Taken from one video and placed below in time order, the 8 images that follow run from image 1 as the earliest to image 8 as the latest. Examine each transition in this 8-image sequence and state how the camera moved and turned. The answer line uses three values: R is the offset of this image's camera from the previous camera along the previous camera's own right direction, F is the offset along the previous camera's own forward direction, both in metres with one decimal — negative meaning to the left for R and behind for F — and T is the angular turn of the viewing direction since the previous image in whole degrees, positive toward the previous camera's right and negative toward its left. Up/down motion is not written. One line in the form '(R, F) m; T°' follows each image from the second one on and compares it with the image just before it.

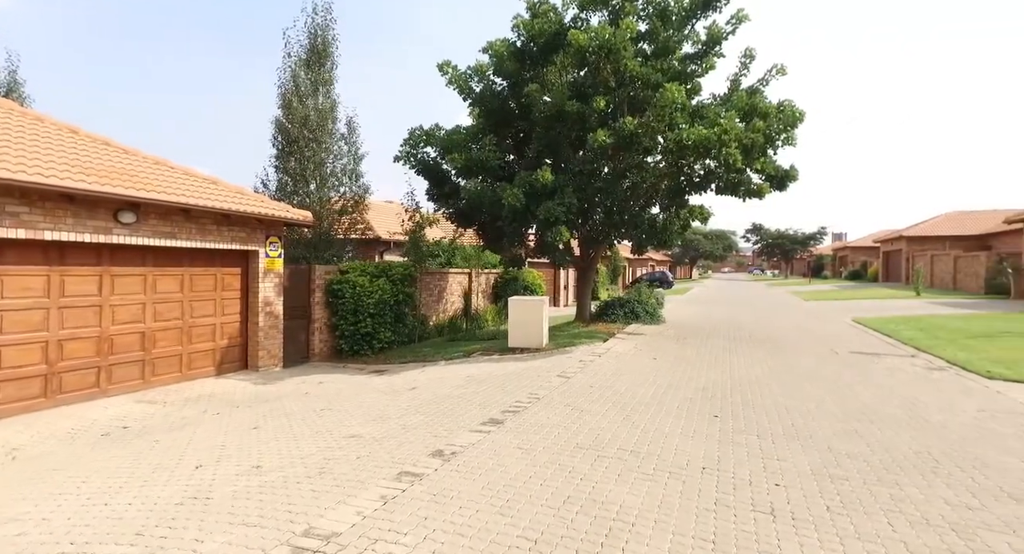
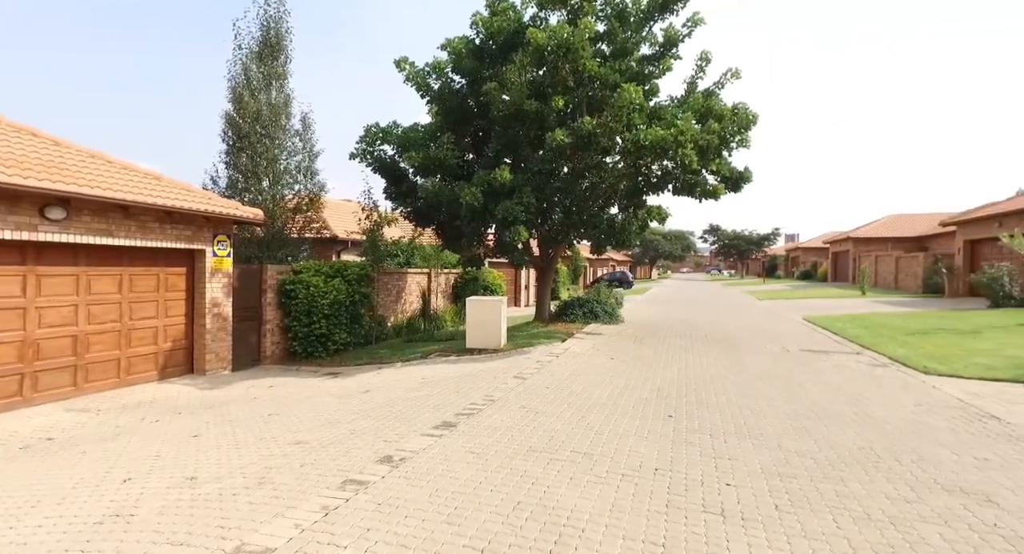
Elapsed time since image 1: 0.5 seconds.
(+0.1, +0.1) m; +4°
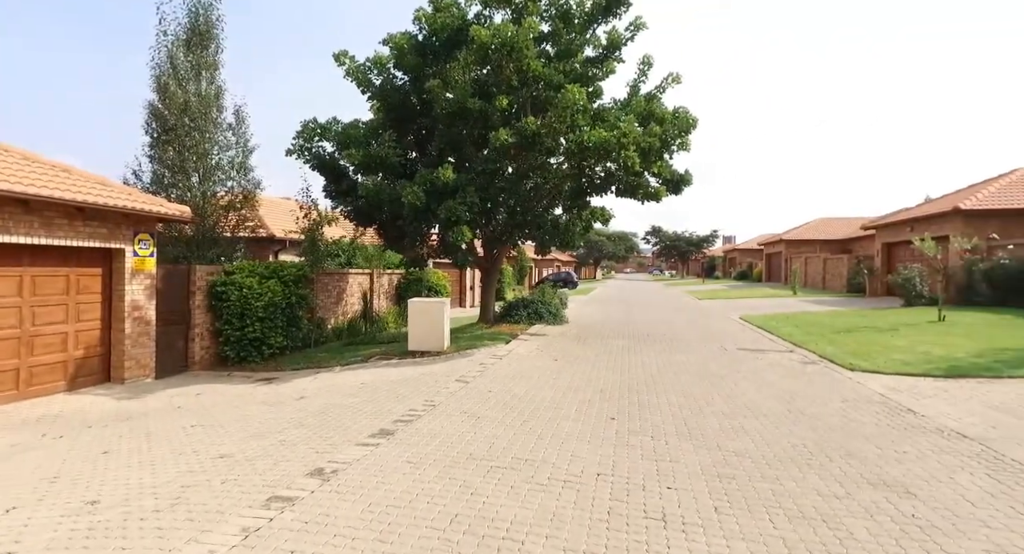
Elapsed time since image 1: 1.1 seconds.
(+0.1, +0.2) m; +6°
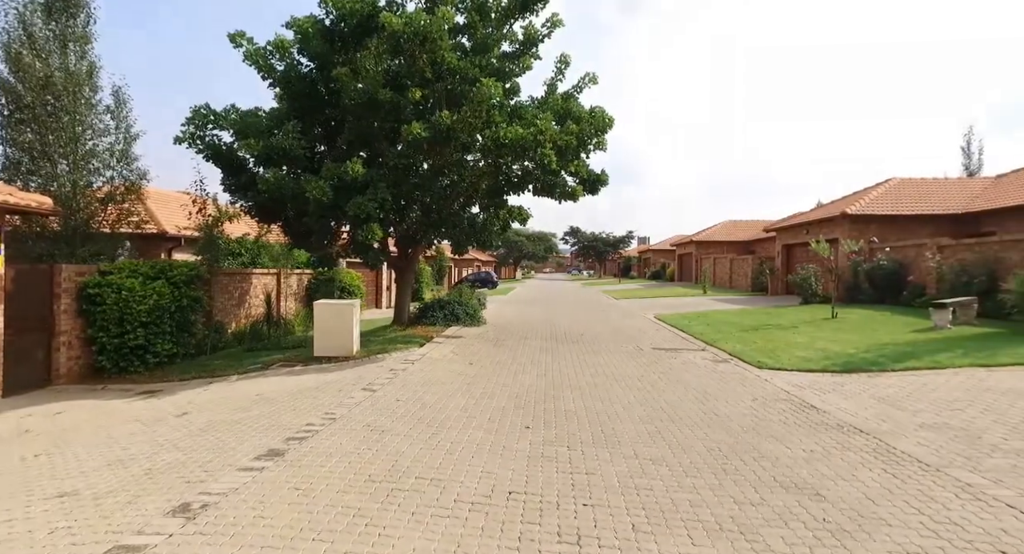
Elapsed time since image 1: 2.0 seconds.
(+0.2, +0.4) m; +8°
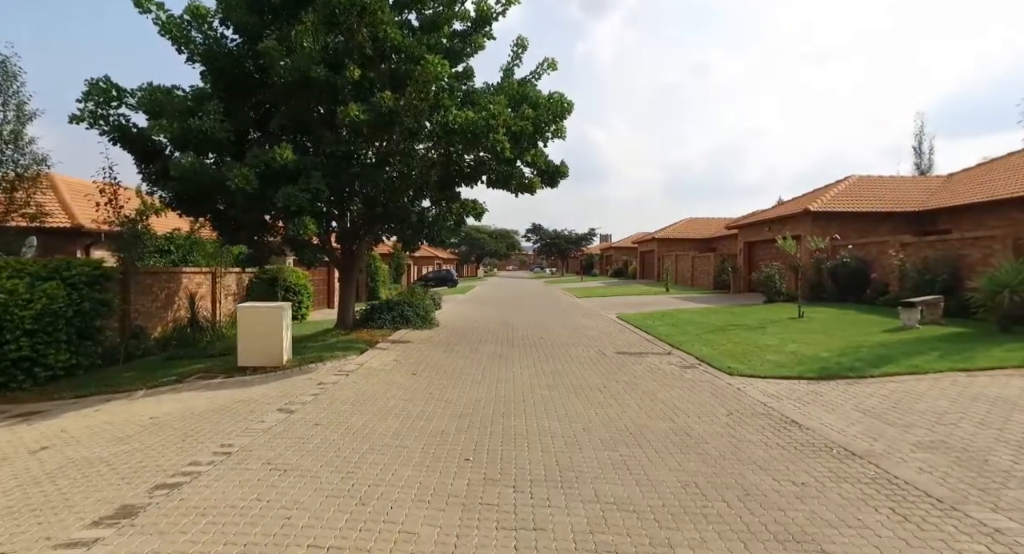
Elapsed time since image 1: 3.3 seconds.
(+0.3, +1.0) m; +4°
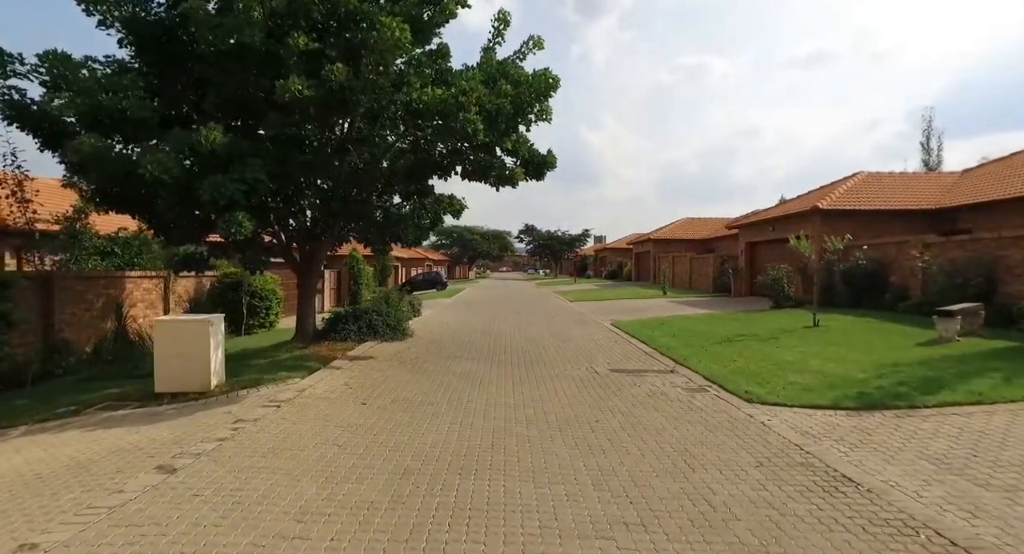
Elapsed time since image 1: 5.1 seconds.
(+0.3, +1.6) m; +1°
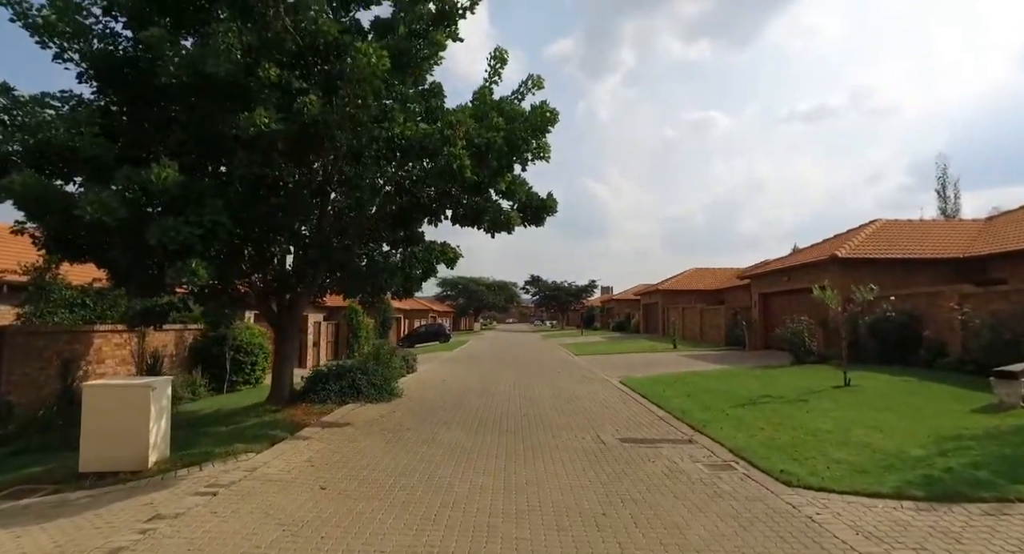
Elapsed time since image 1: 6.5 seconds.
(+0.2, +1.1) m; -1°
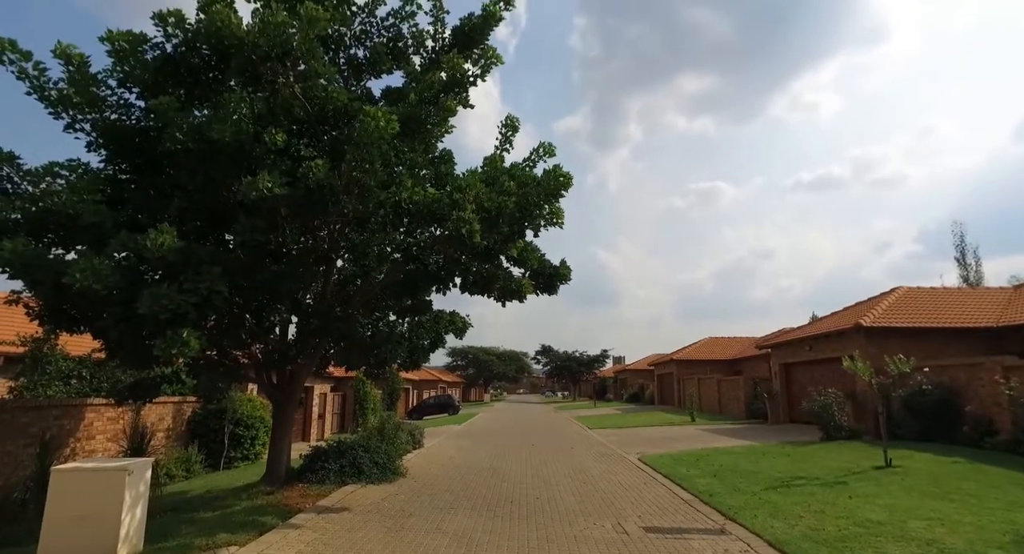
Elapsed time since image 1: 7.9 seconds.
(0.0, +0.4) m; -1°
